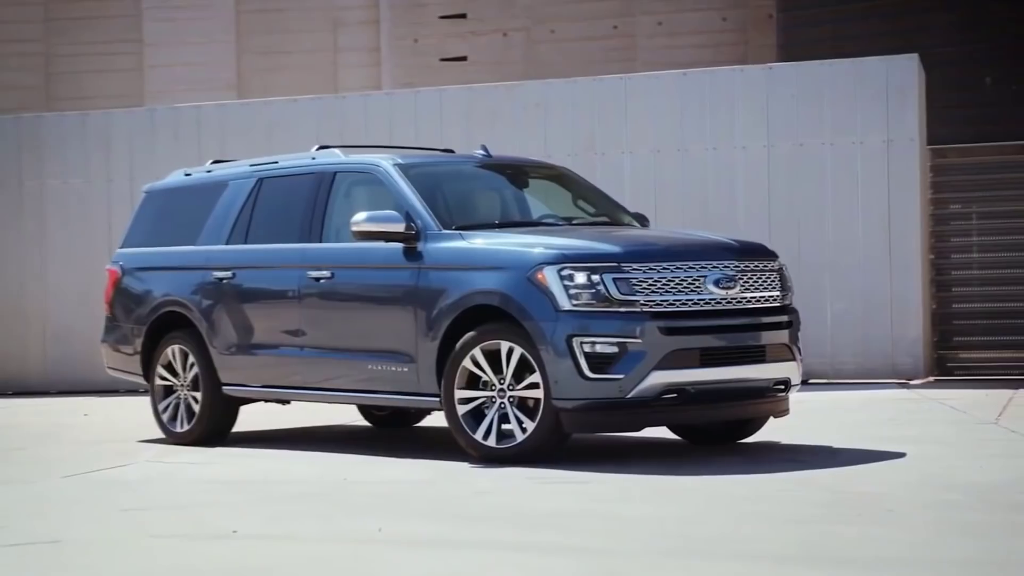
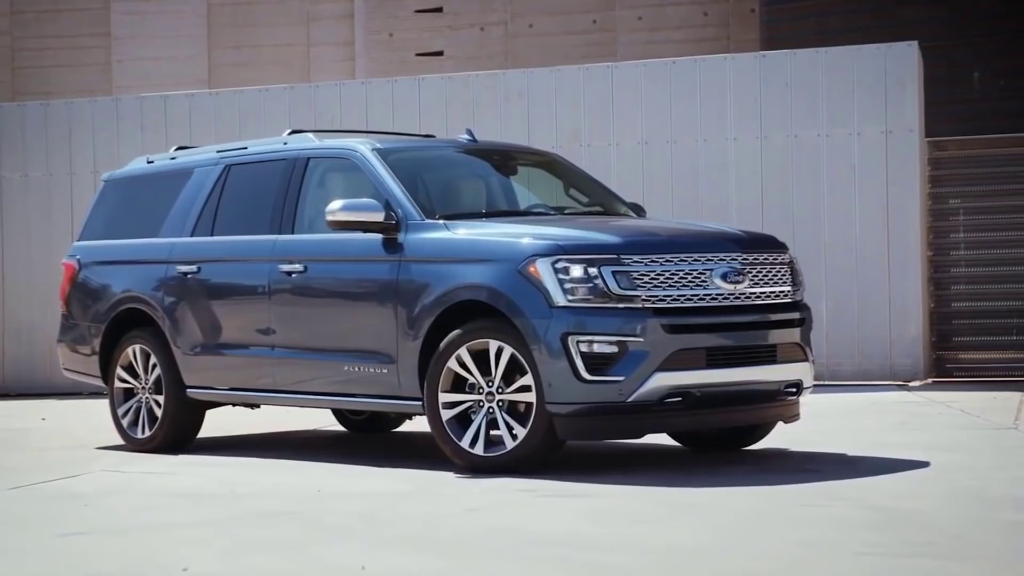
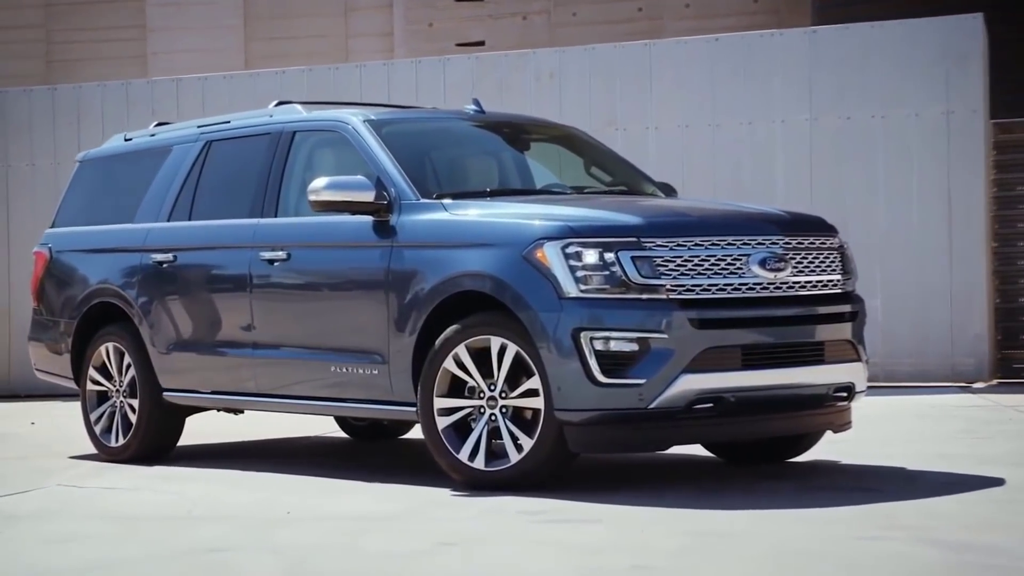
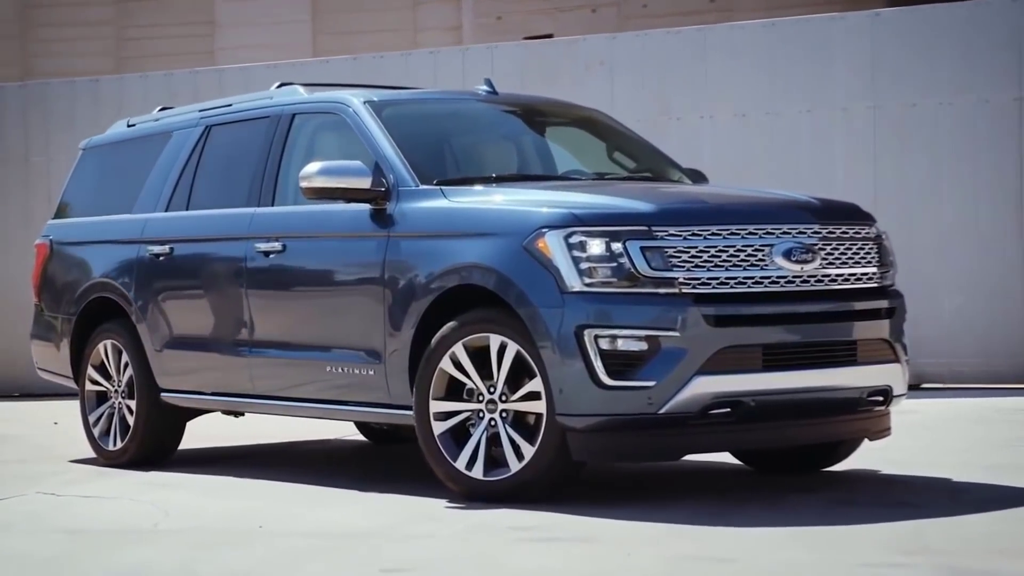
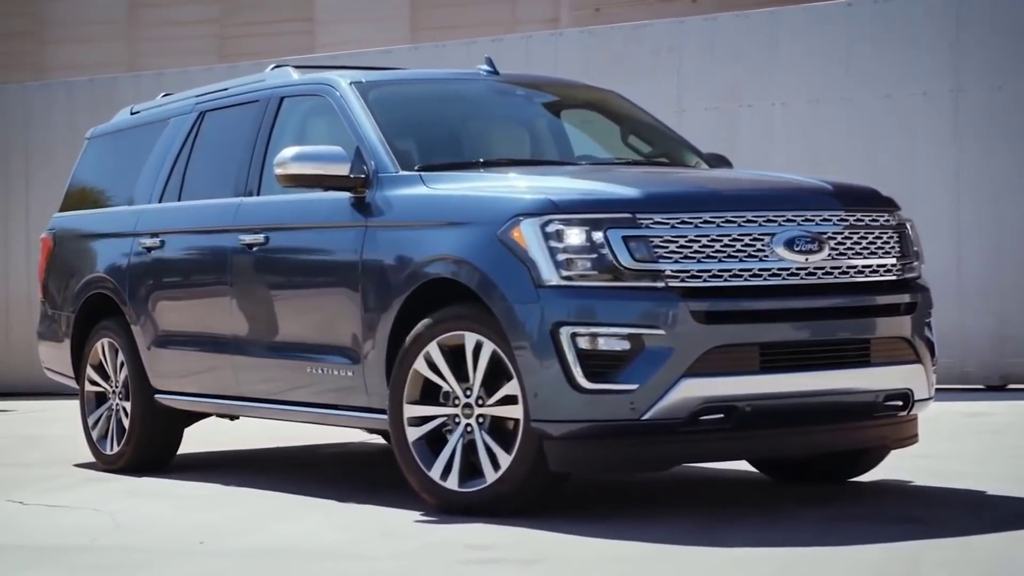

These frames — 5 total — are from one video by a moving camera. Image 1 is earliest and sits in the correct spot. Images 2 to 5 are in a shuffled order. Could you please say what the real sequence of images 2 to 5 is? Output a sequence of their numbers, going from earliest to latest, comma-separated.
2, 3, 4, 5
